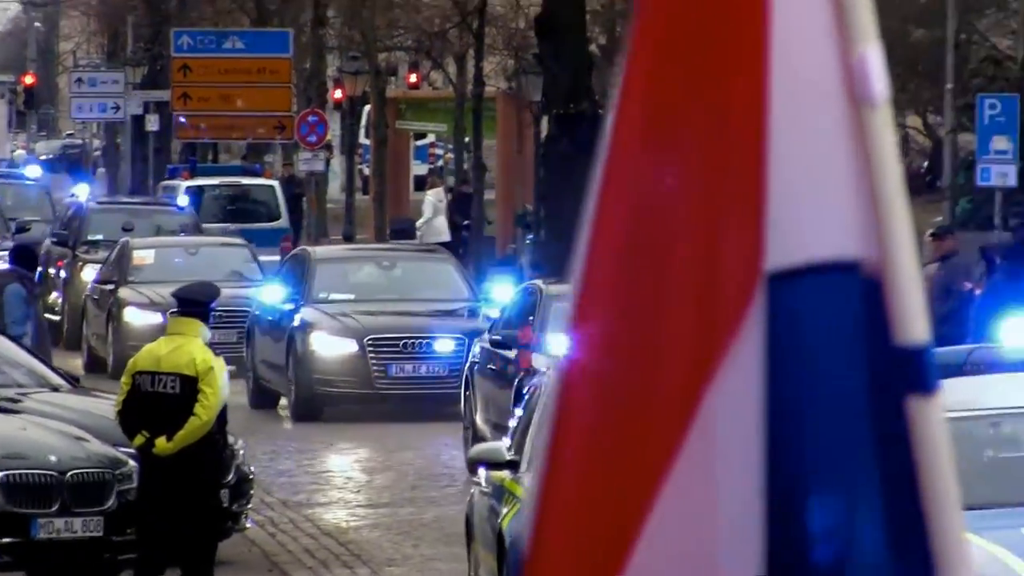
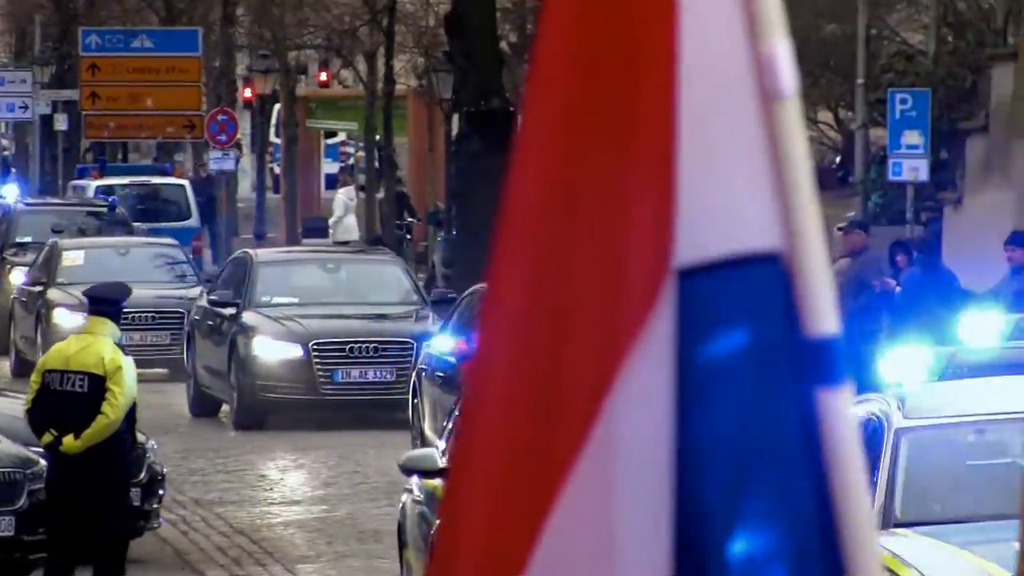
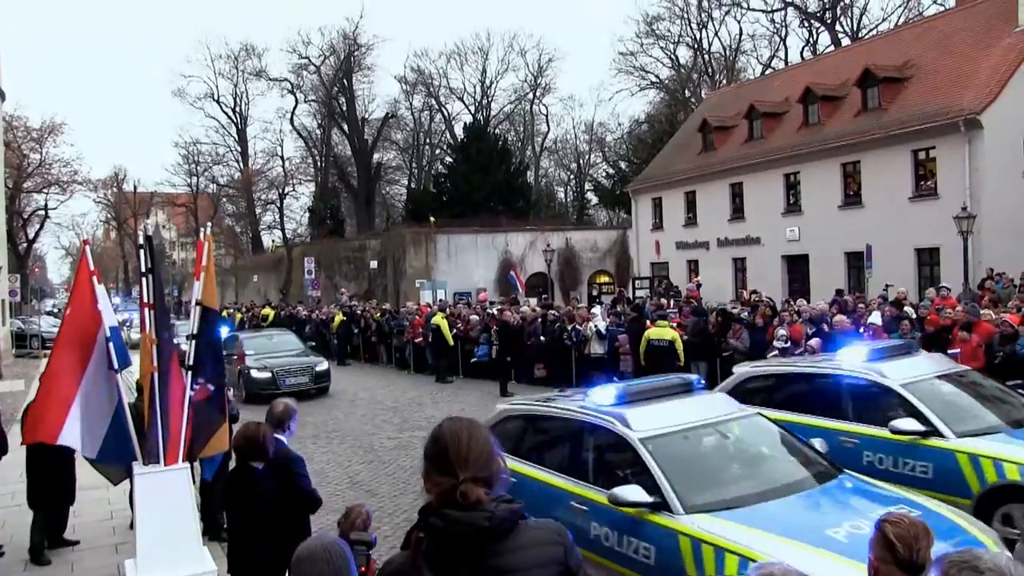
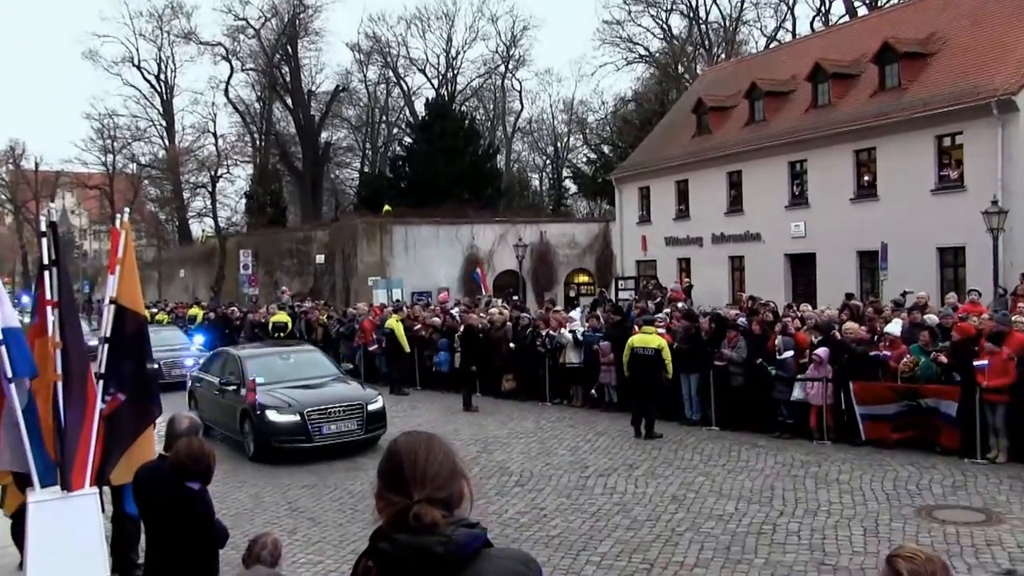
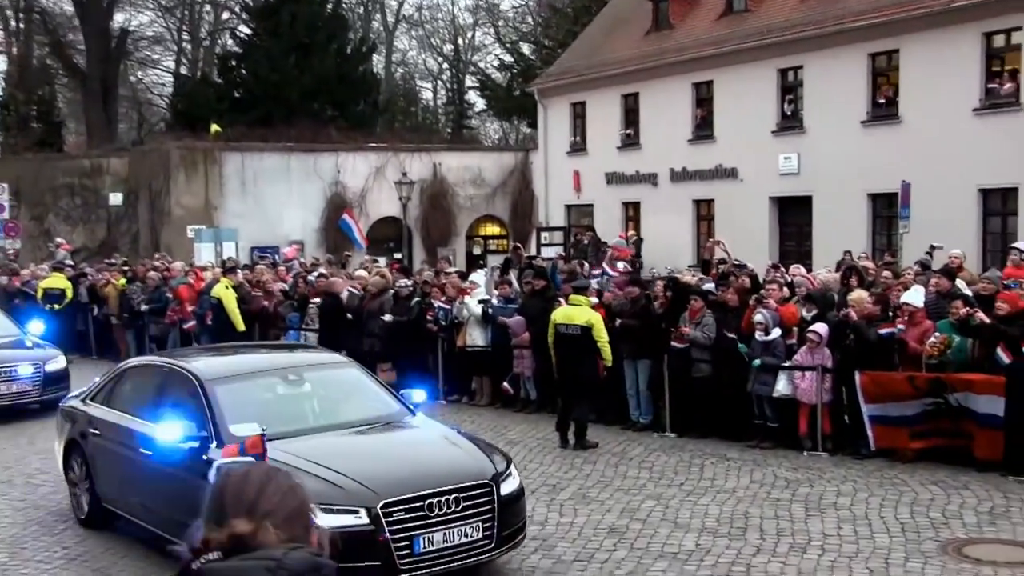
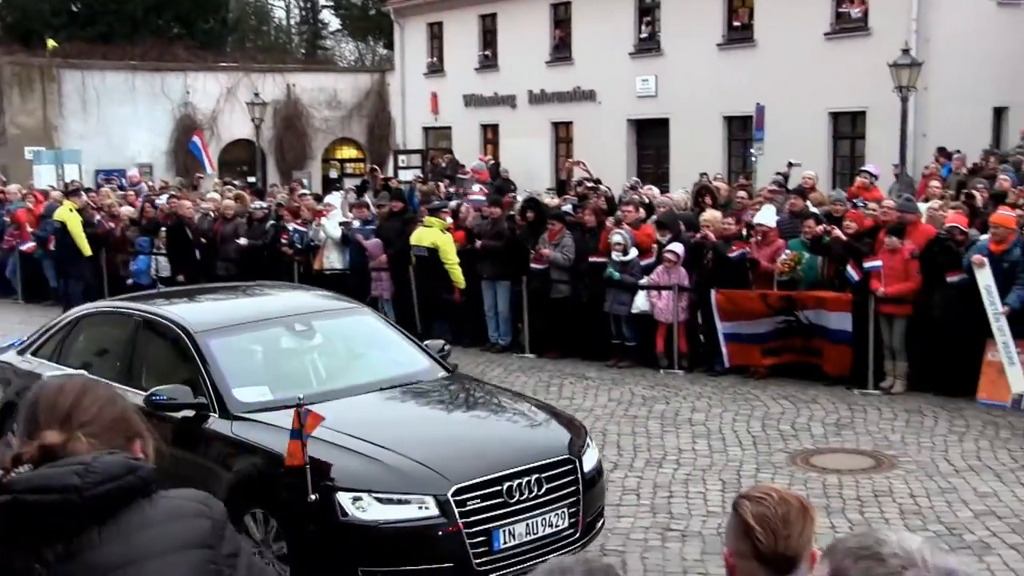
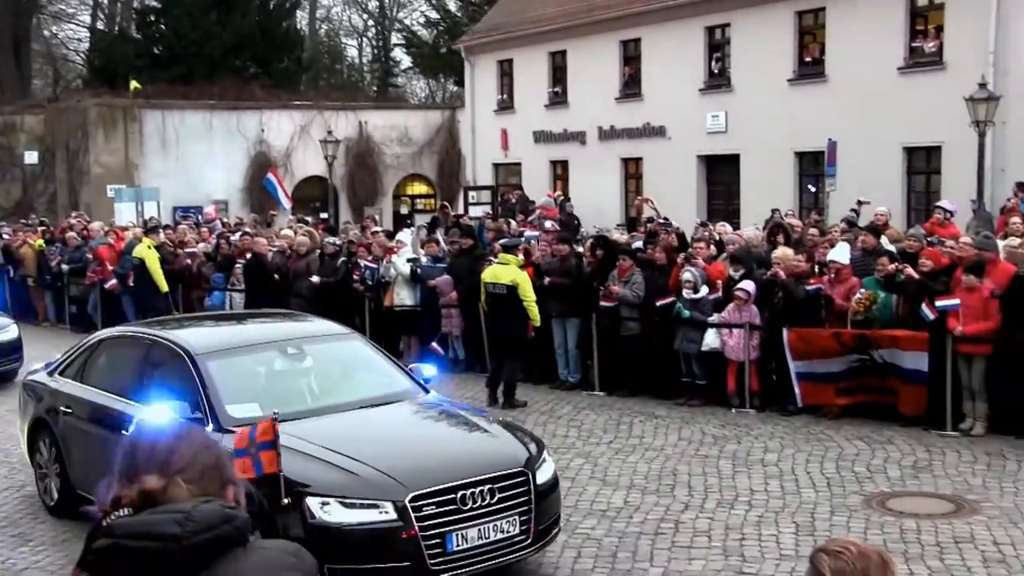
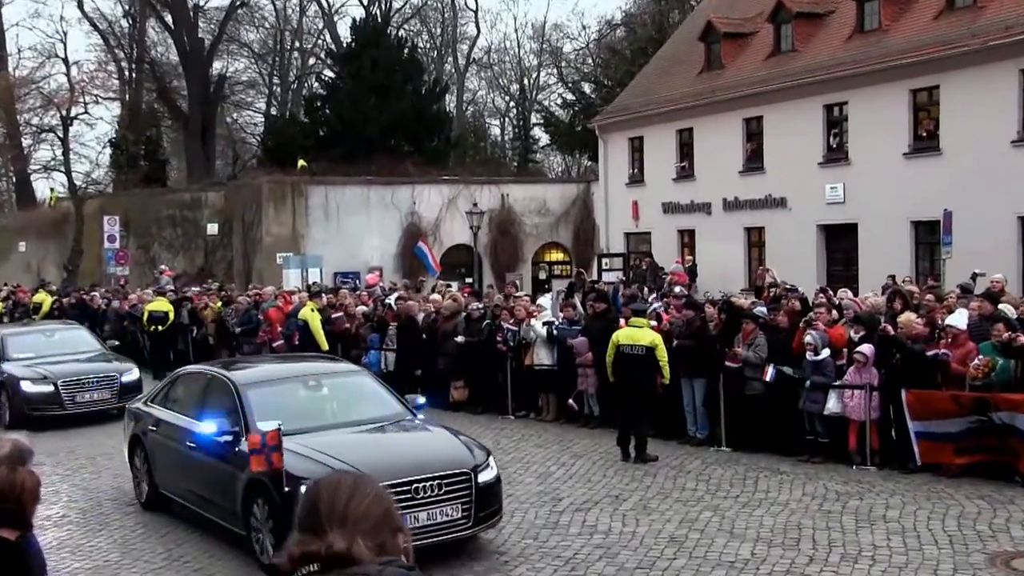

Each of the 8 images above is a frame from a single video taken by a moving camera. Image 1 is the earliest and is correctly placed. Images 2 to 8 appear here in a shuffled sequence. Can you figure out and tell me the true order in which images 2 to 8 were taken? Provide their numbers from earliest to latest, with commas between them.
2, 3, 4, 8, 5, 7, 6
